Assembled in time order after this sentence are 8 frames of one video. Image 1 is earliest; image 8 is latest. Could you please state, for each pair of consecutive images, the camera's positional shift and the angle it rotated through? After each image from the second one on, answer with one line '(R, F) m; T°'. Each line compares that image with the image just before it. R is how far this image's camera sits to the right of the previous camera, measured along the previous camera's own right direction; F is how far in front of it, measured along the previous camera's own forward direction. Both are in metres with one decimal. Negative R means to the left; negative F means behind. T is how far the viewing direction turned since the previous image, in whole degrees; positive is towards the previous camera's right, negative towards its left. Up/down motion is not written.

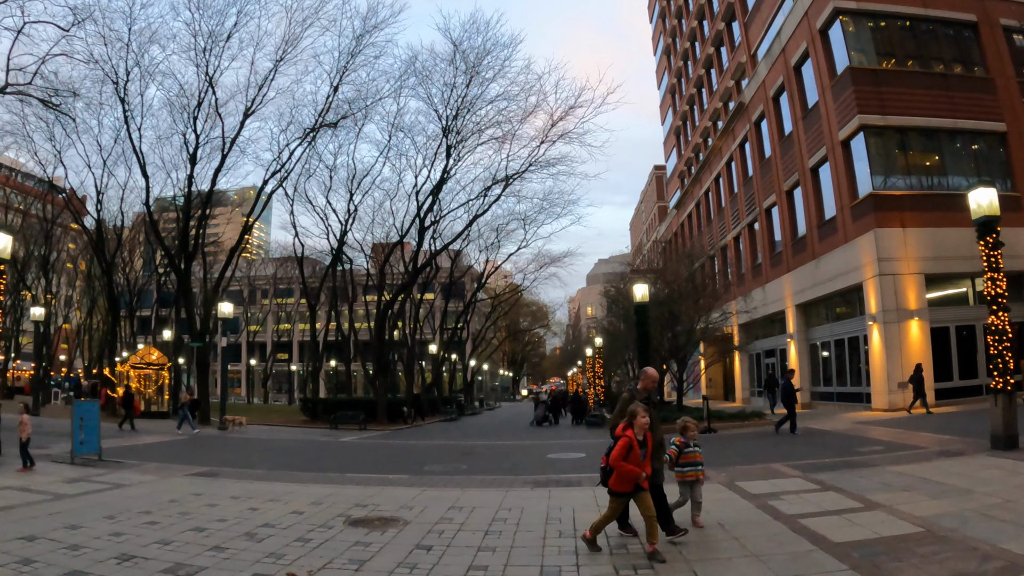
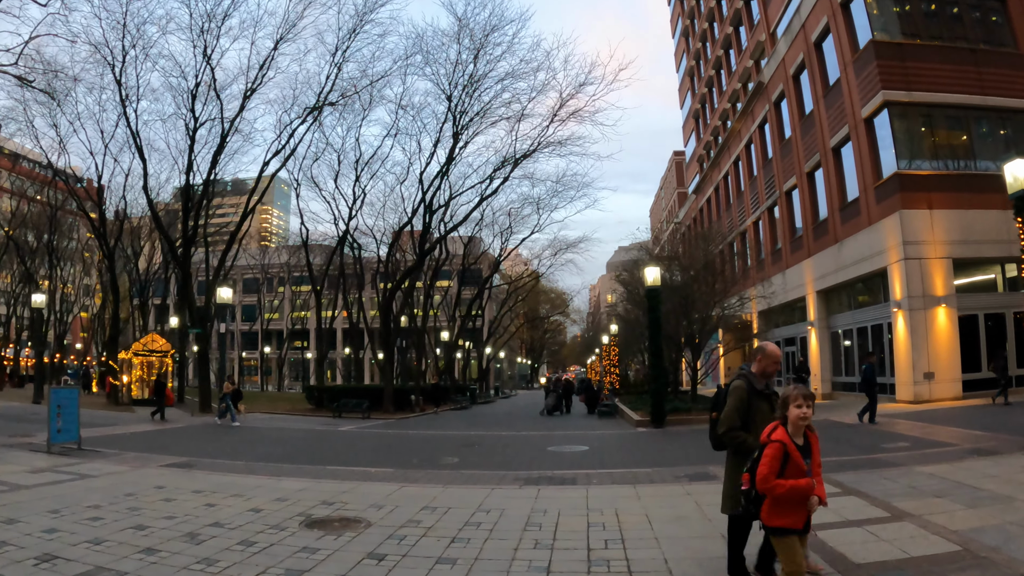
(+0.4, +0.8) m; -2°
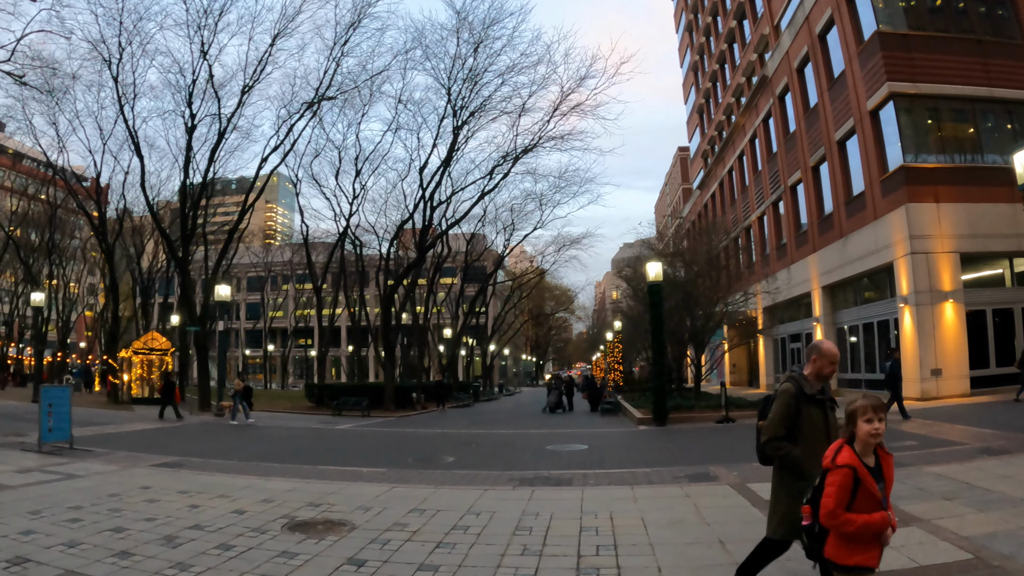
(+0.1, +0.2) m; 0°
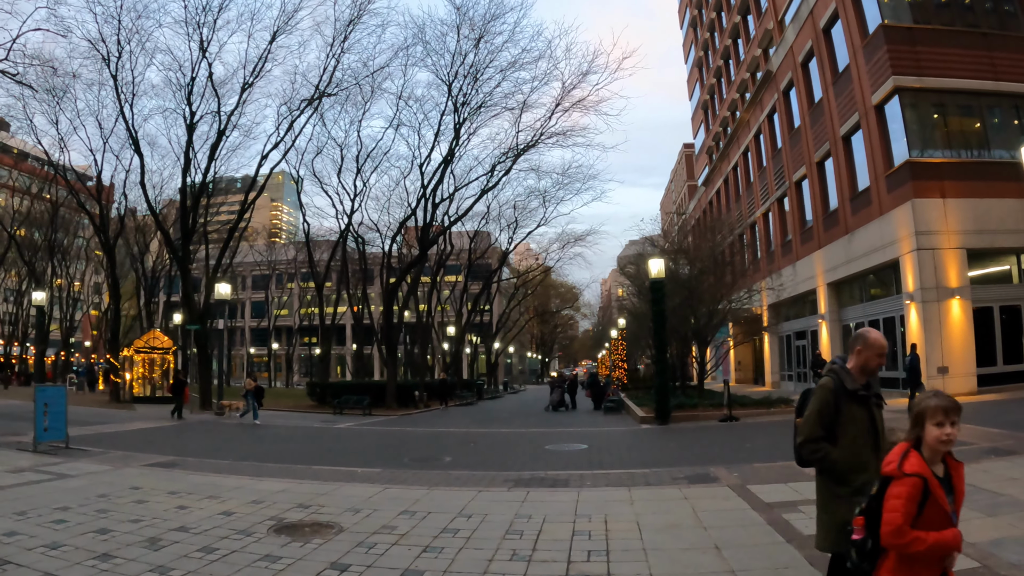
(+0.1, +0.2) m; 0°
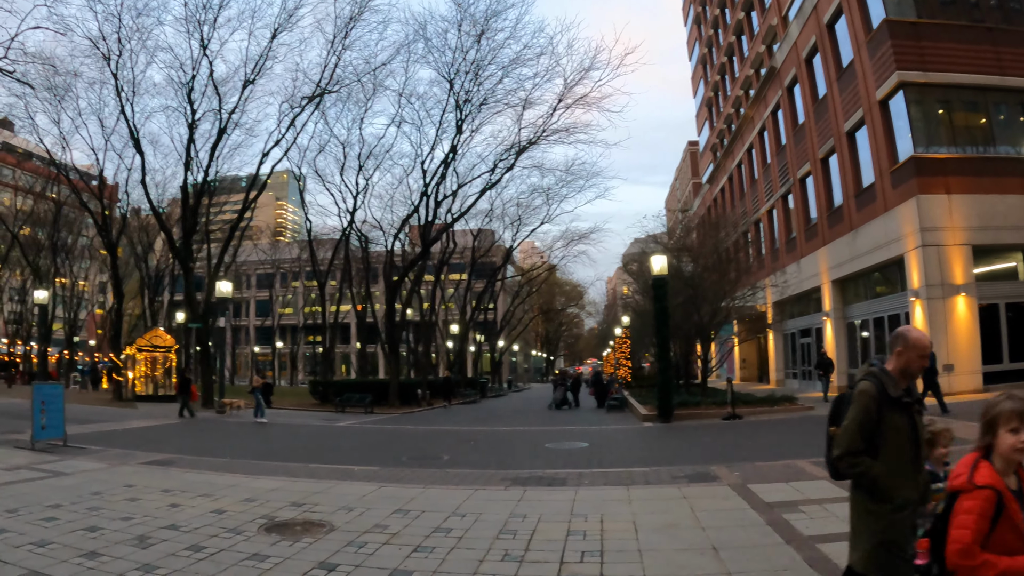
(+0.1, +0.1) m; 0°
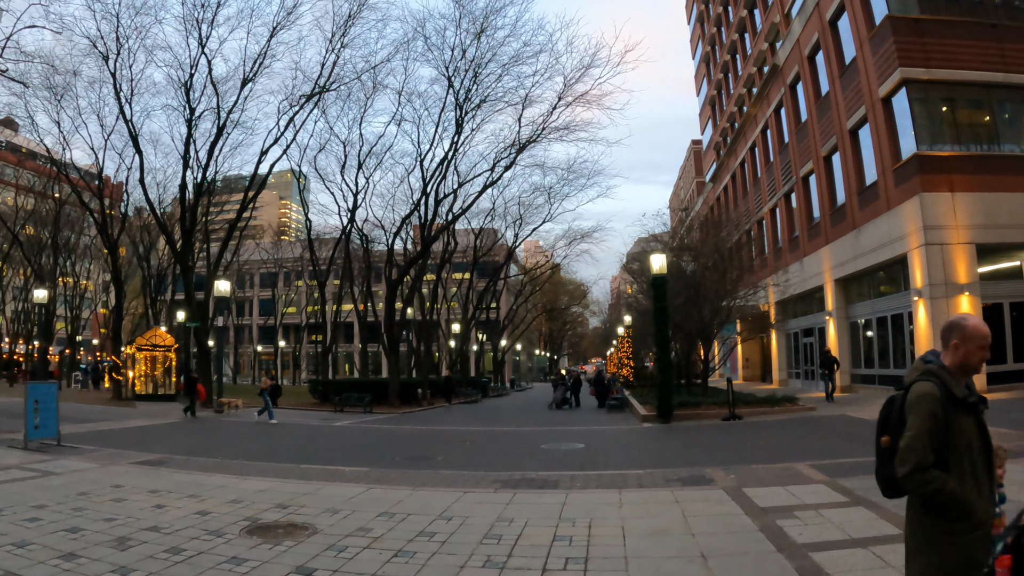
(+0.1, +0.2) m; 0°
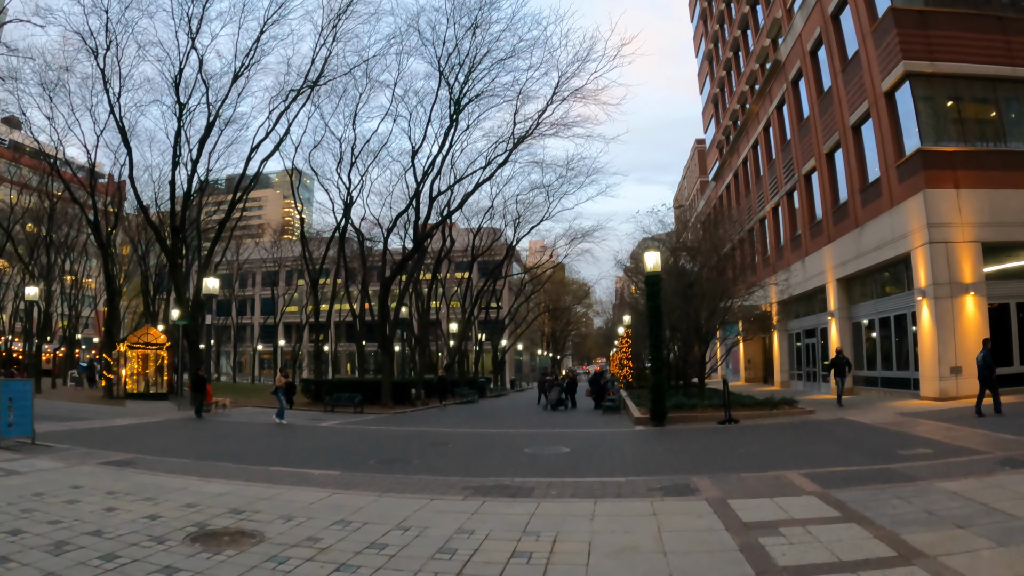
(+0.3, +0.5) m; 0°
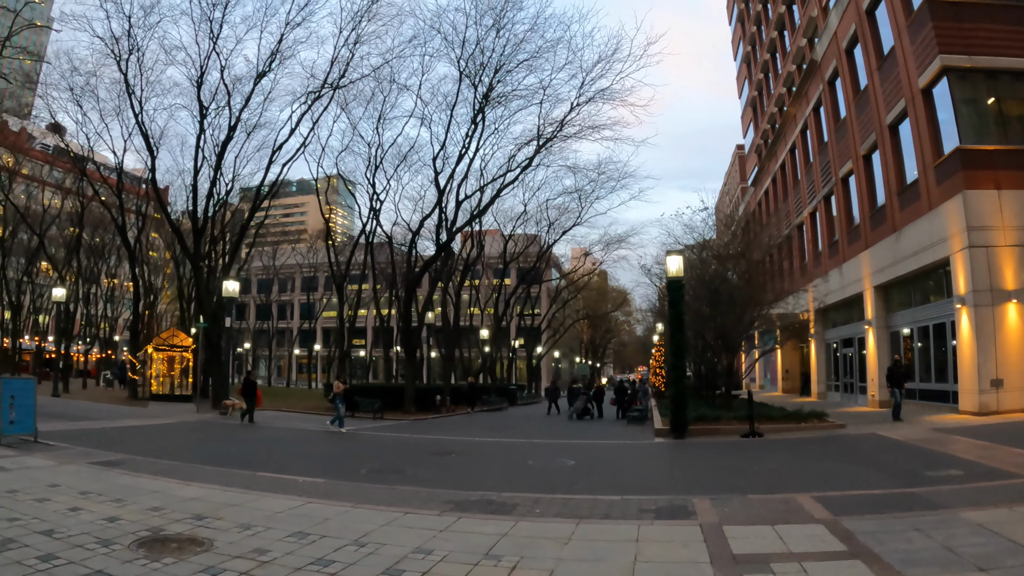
(+0.5, +0.5) m; -3°
